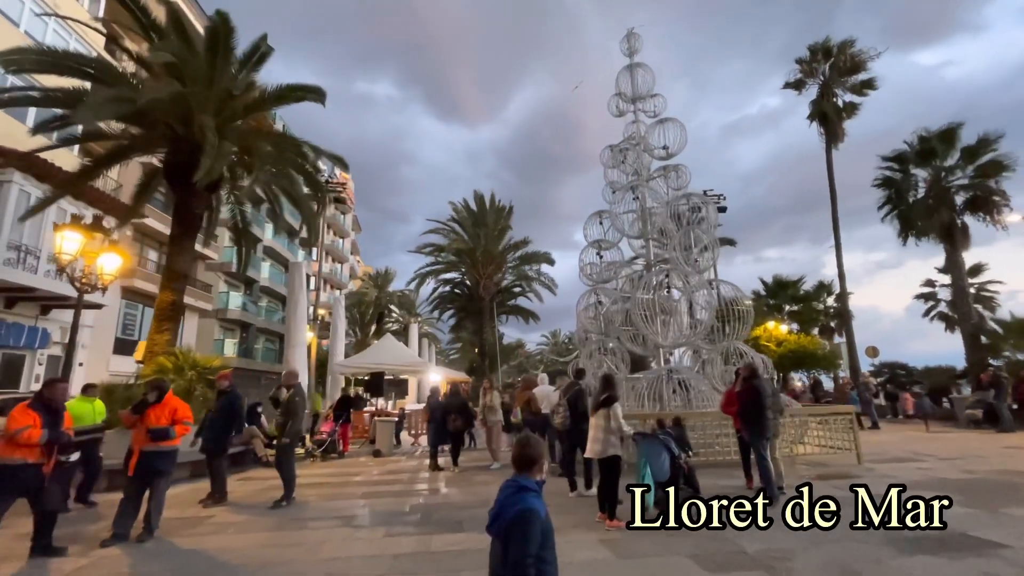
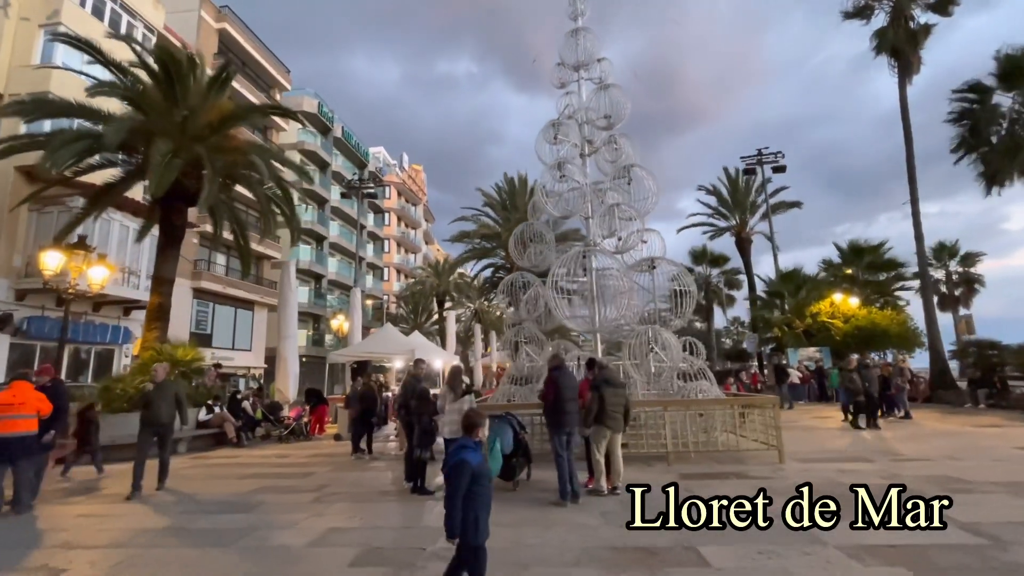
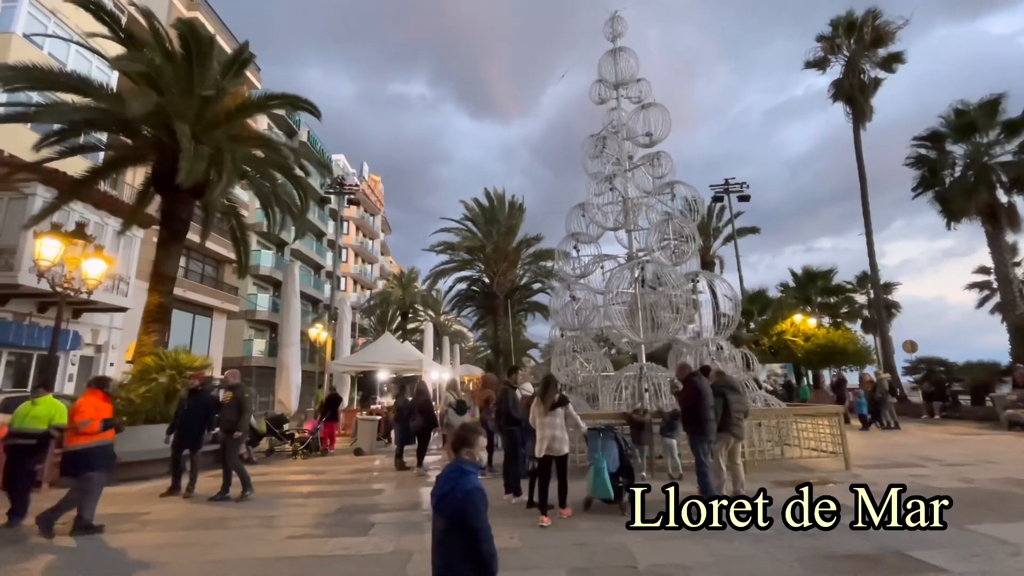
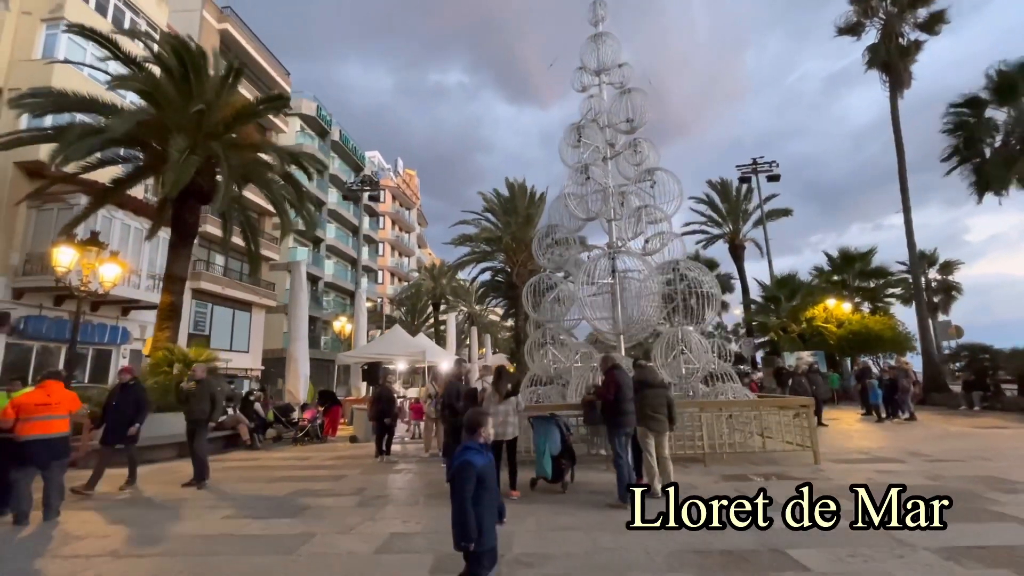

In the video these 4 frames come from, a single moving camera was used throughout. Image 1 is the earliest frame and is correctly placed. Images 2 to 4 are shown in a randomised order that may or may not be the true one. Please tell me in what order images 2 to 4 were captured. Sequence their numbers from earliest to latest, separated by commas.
3, 4, 2
